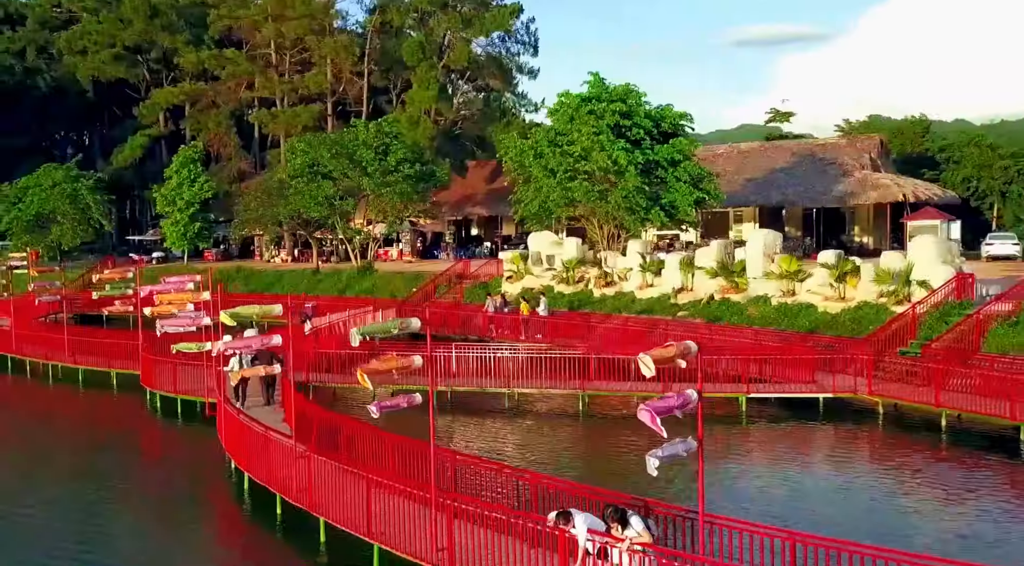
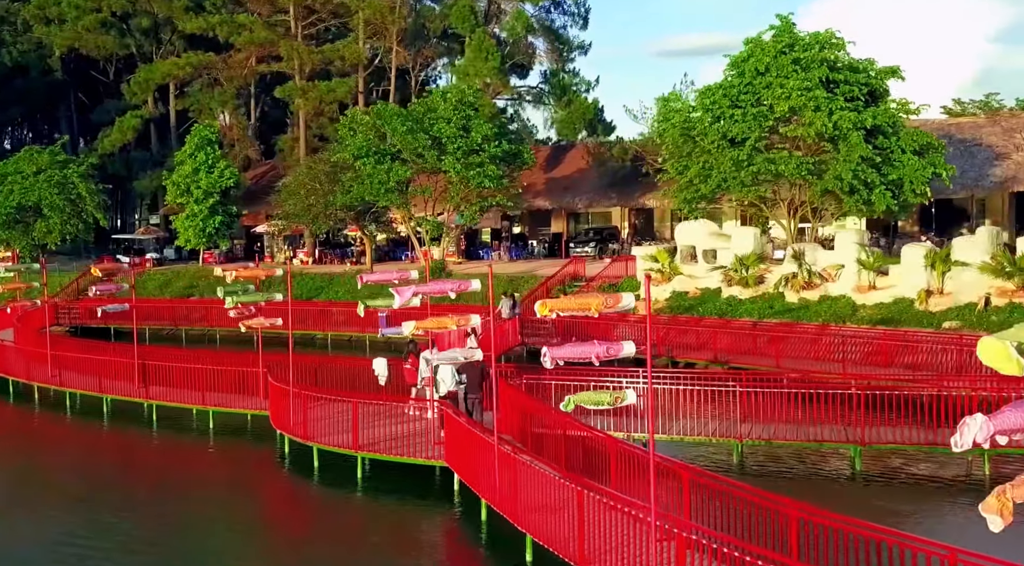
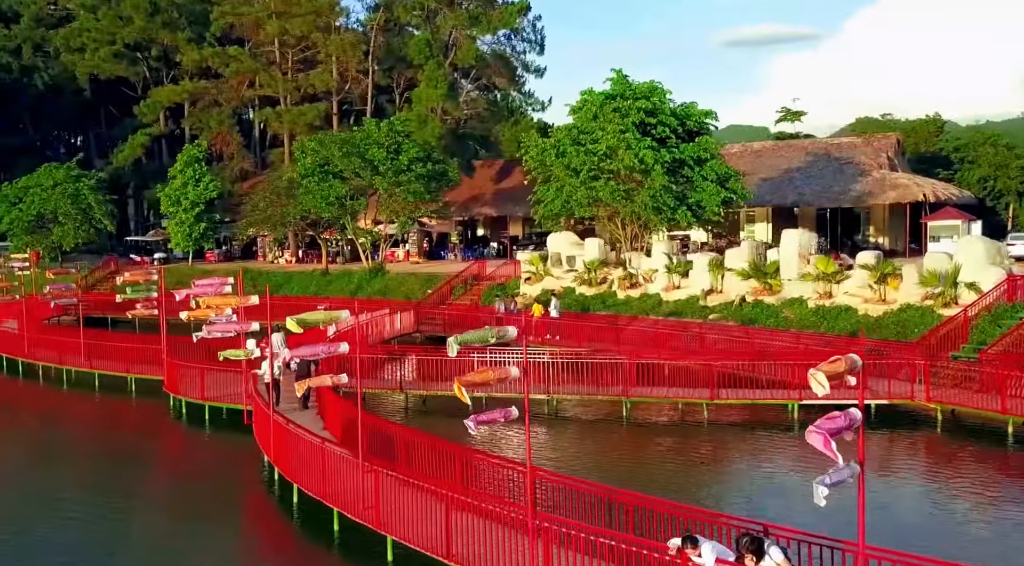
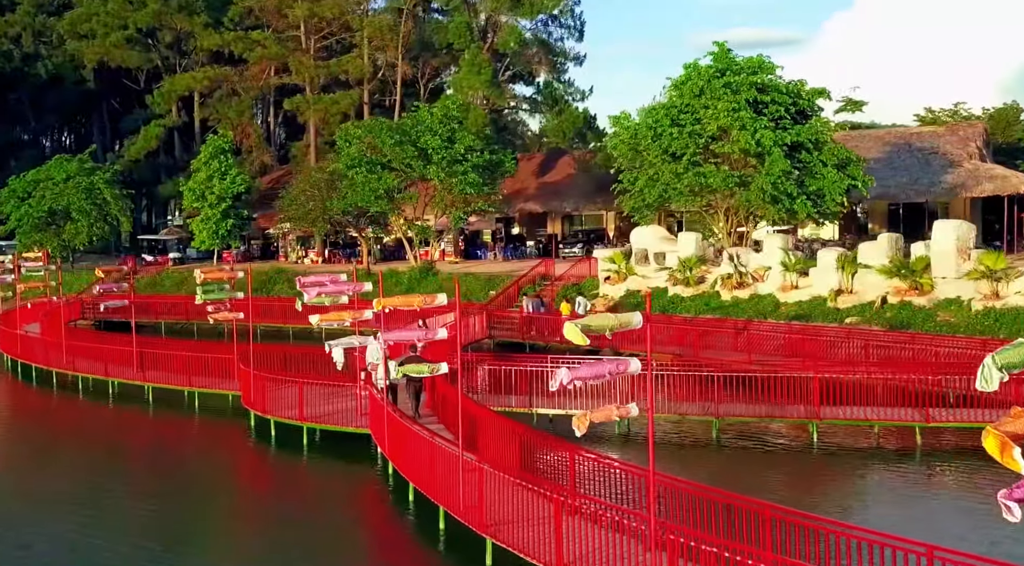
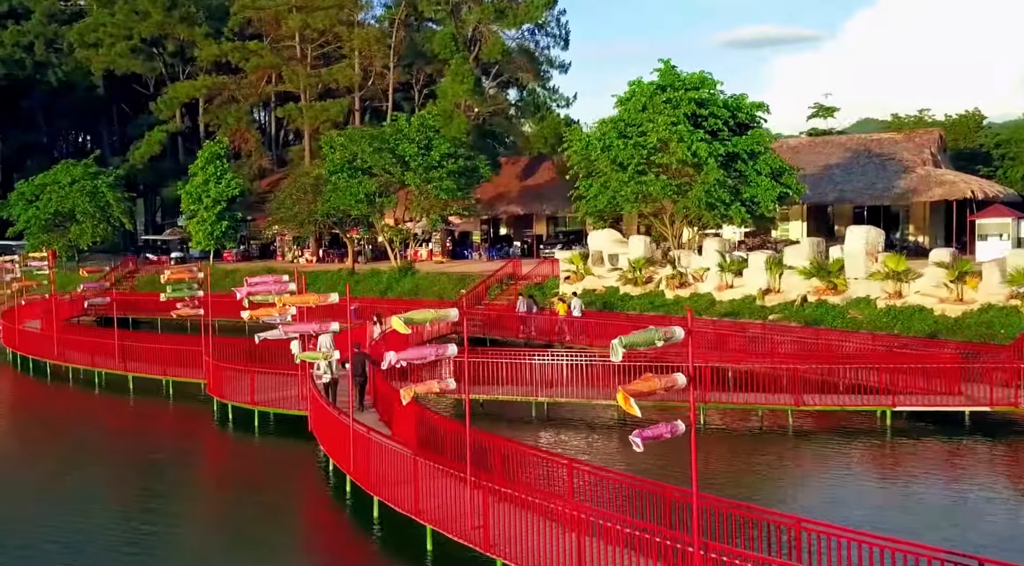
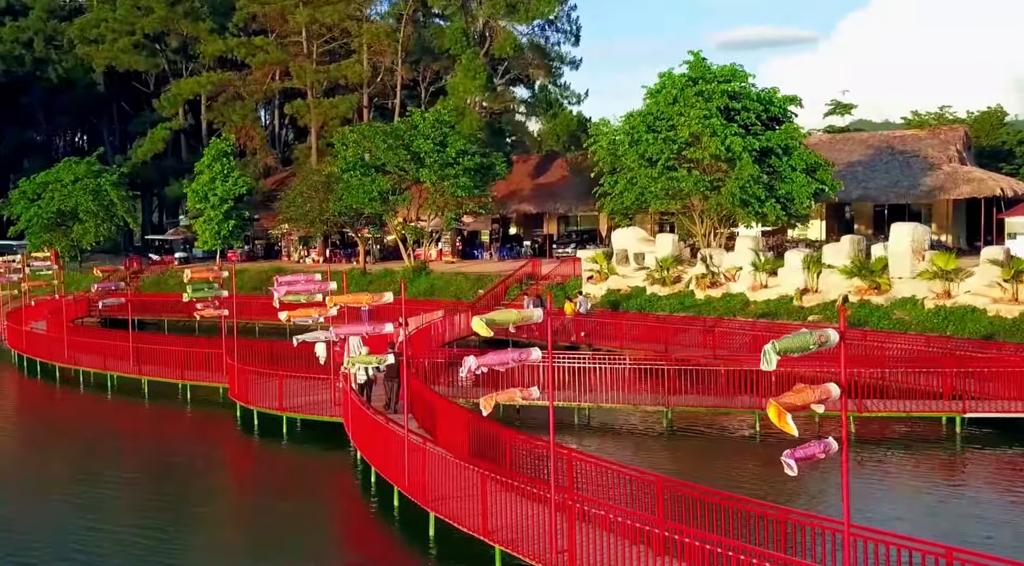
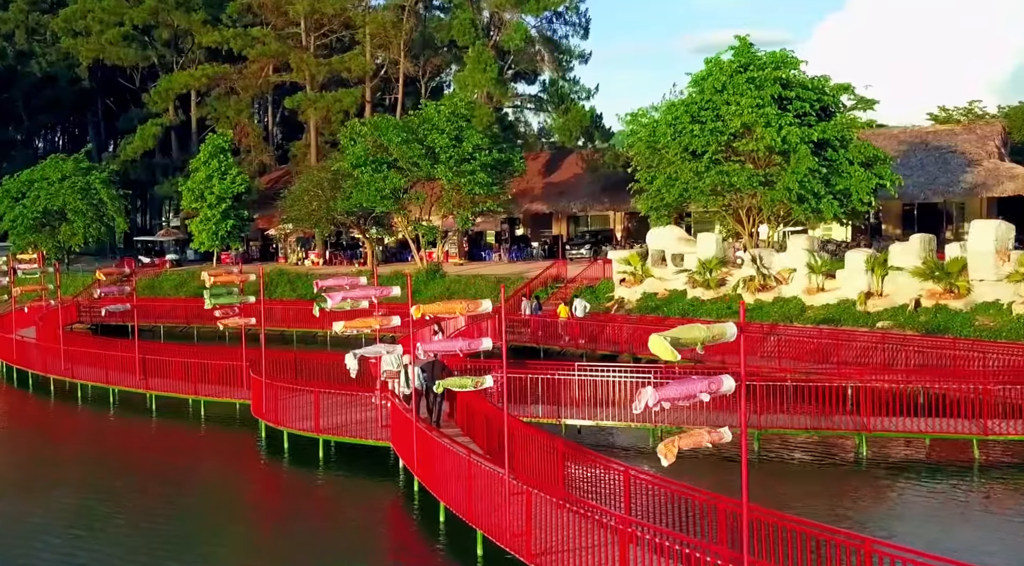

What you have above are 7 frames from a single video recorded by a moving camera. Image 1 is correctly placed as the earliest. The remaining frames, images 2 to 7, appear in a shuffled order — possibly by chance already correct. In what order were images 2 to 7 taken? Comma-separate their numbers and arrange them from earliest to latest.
3, 5, 6, 4, 7, 2
